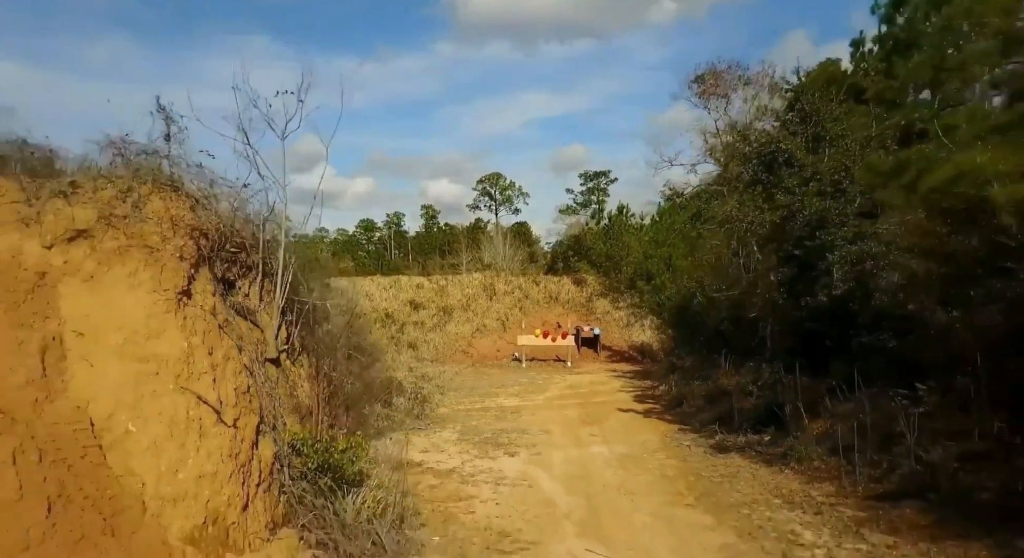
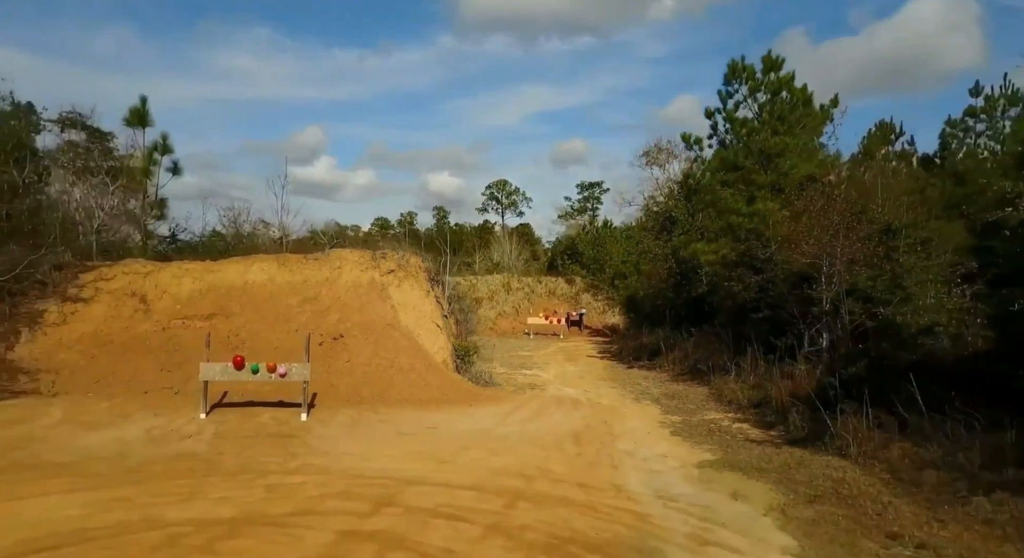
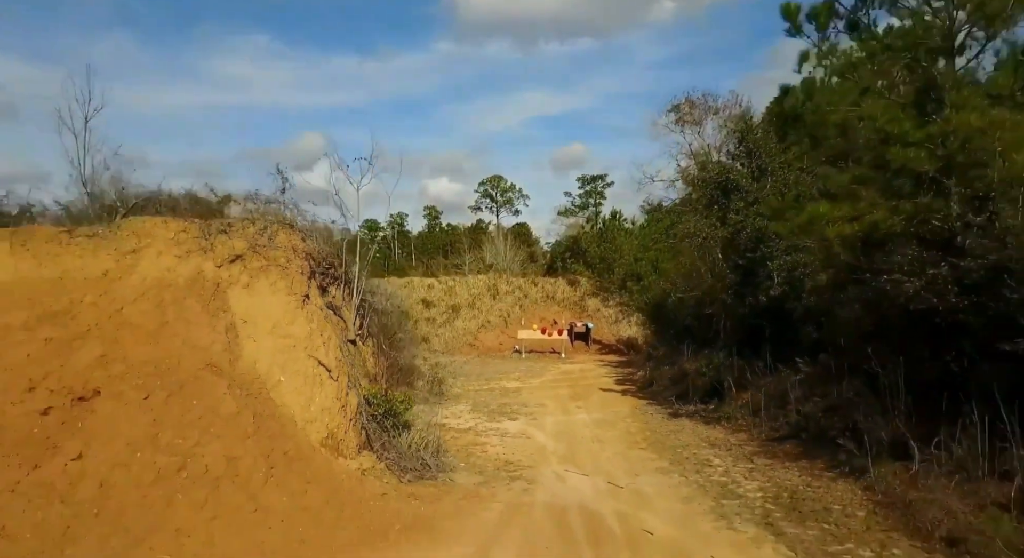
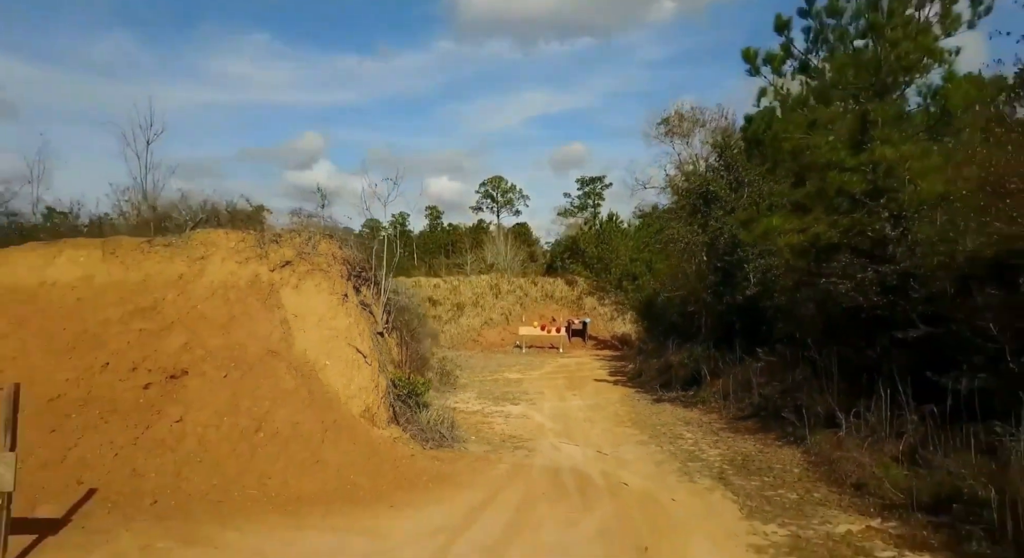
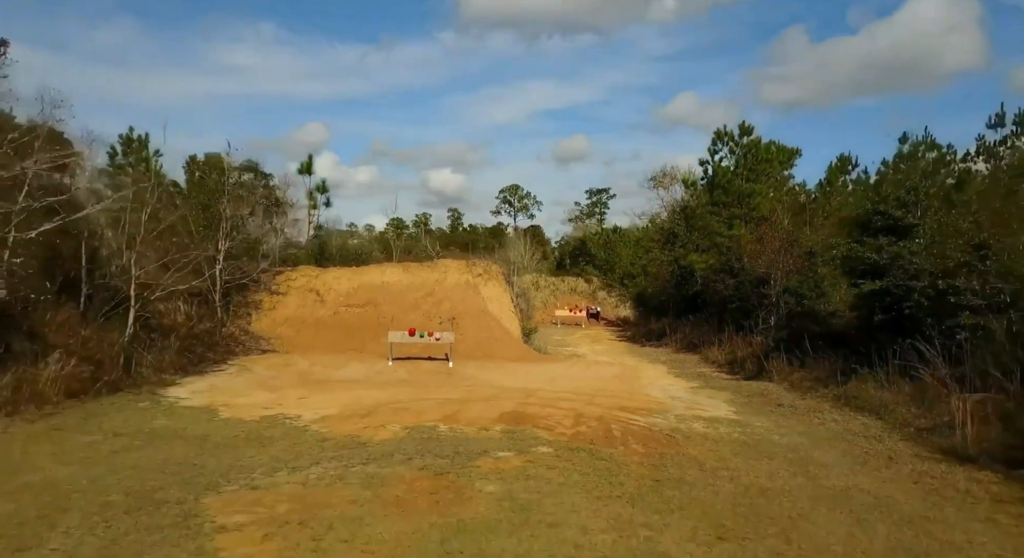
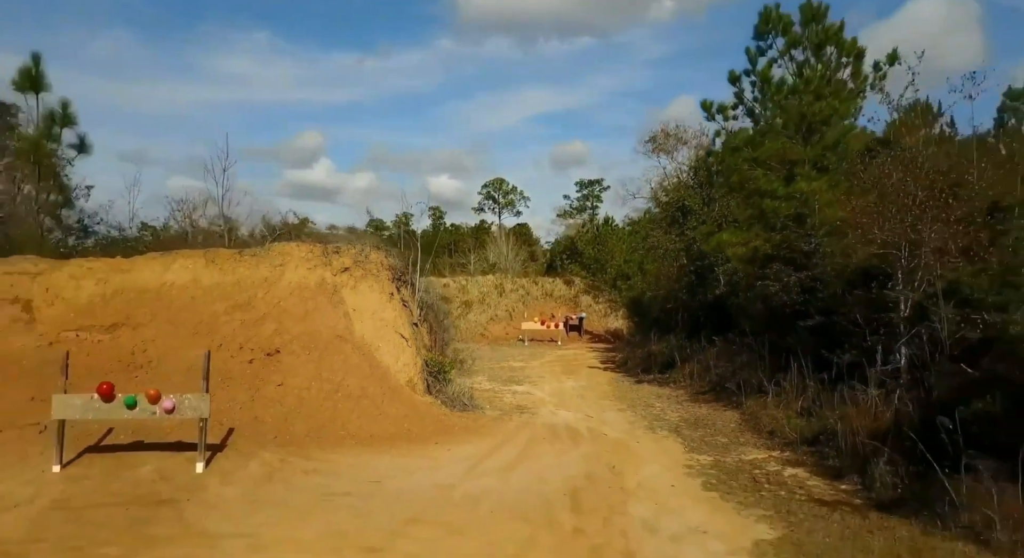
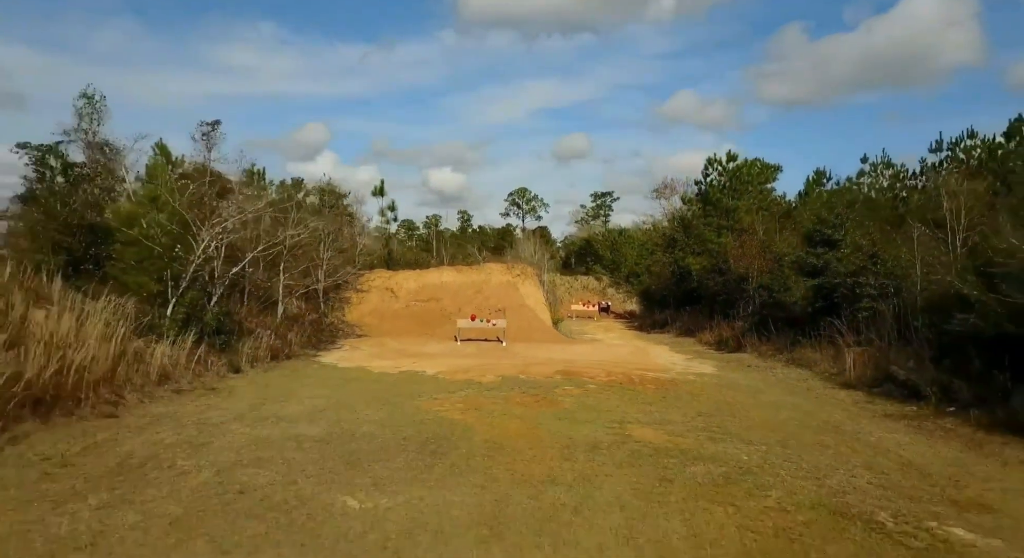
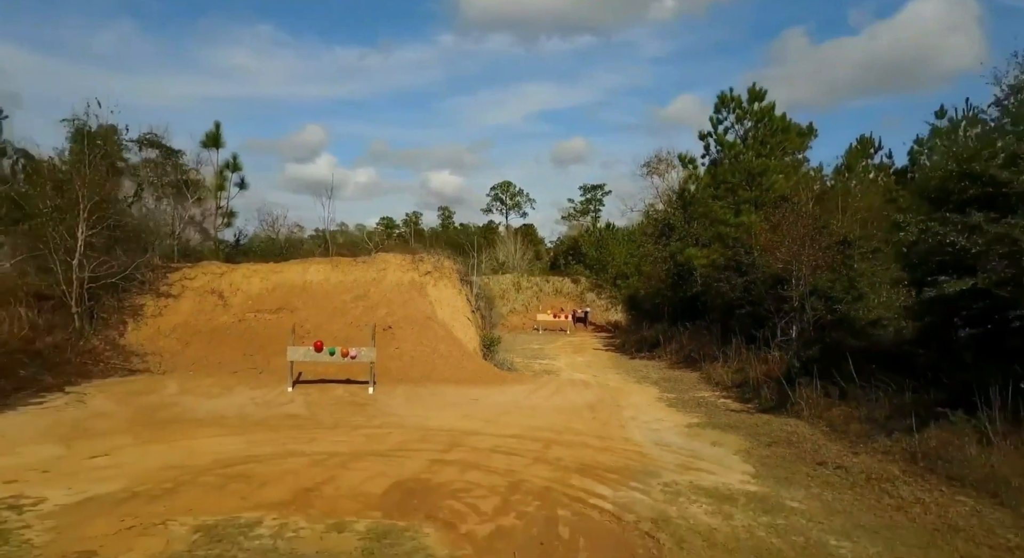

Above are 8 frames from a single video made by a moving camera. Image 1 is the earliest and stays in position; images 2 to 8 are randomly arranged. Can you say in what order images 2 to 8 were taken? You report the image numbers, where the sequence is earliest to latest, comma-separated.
3, 4, 6, 2, 8, 5, 7
